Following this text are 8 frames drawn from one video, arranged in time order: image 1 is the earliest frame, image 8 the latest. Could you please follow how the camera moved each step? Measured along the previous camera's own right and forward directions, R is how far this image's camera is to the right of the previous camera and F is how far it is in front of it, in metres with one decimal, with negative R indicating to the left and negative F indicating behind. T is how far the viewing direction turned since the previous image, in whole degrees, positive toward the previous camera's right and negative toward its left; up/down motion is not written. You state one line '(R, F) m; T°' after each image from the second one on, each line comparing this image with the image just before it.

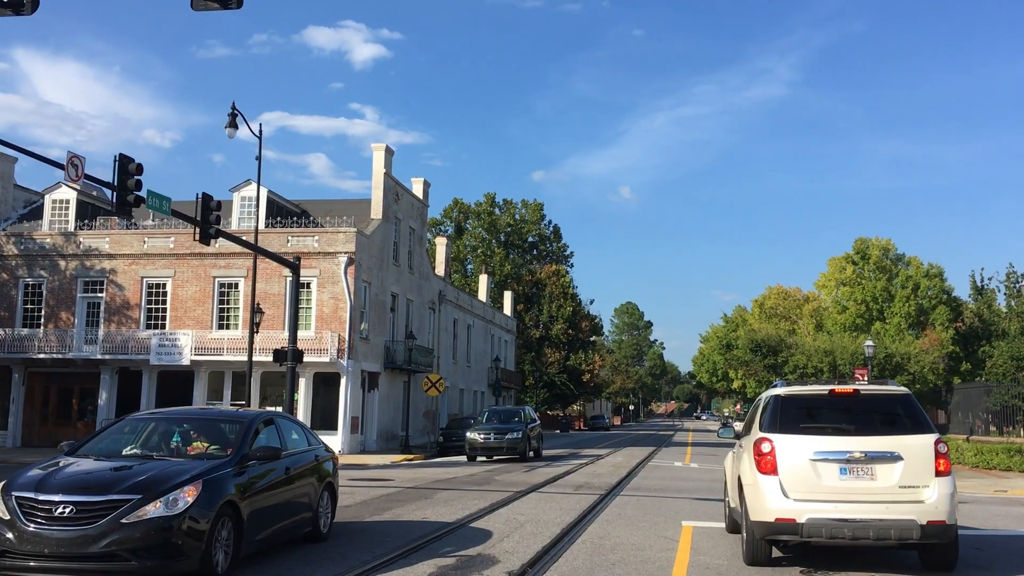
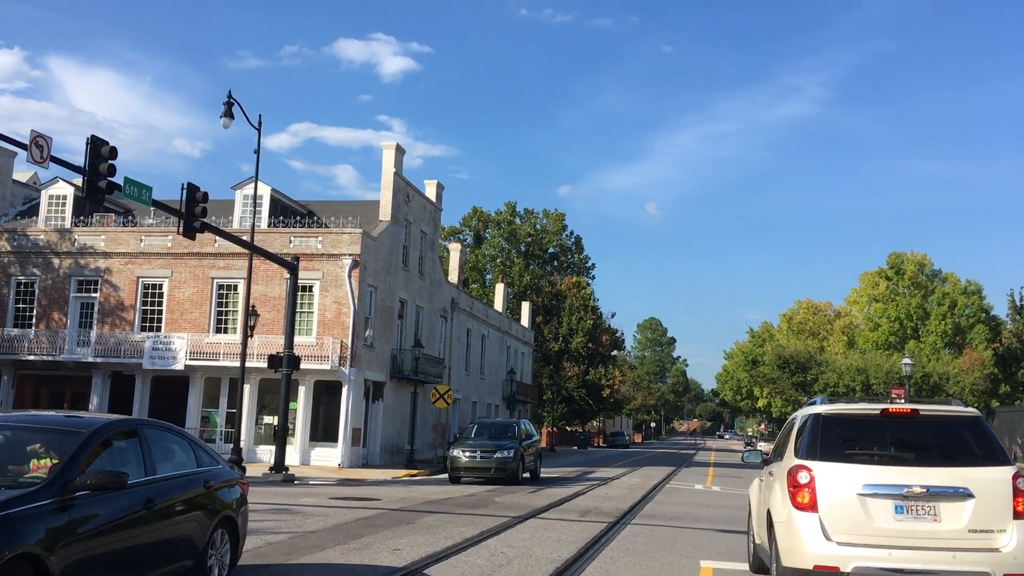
(+0.4, +1.8) m; -2°
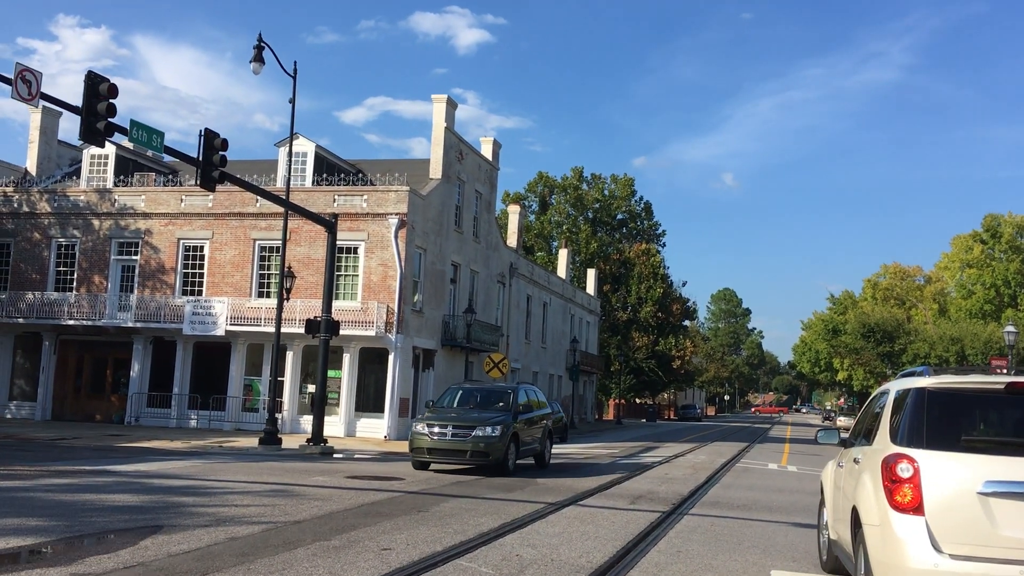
(+0.5, +2.2) m; -5°
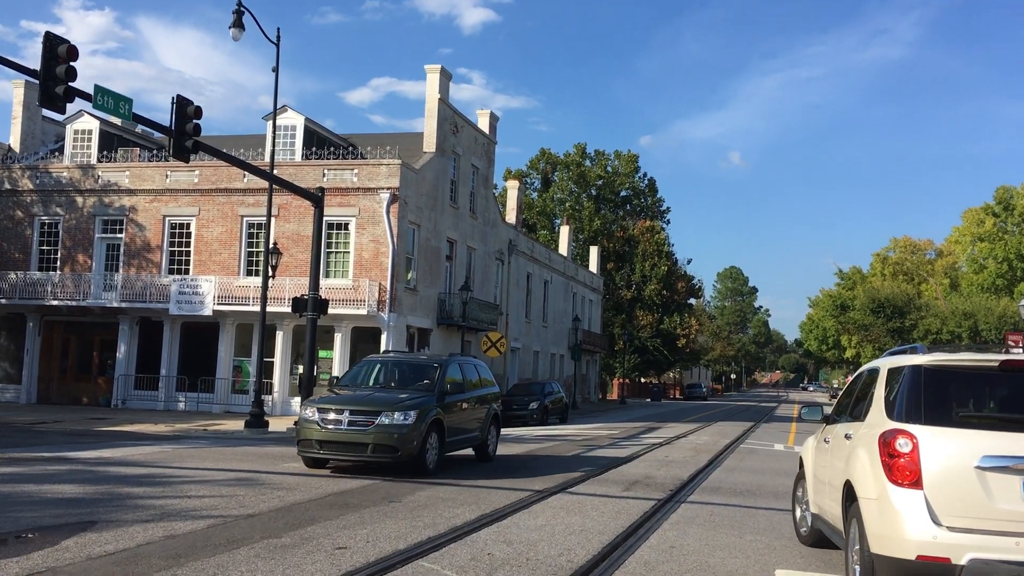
(+0.3, +1.0) m; 0°
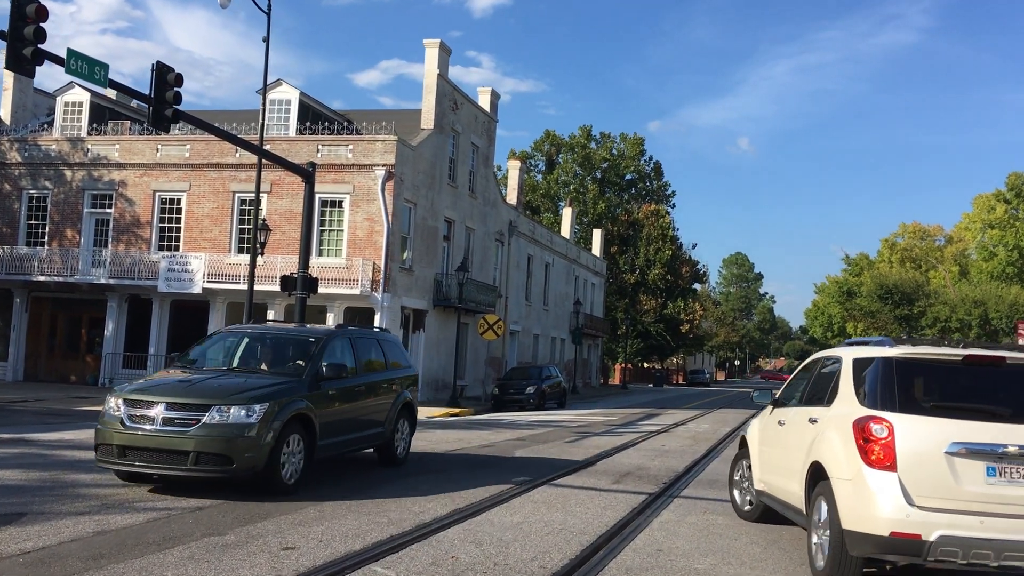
(+0.3, +0.7) m; 0°
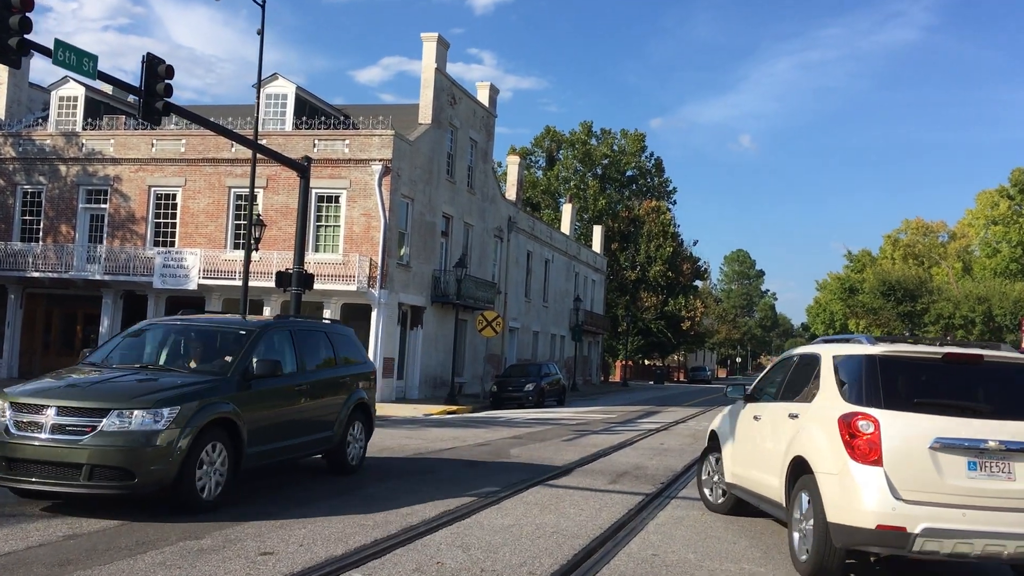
(+0.1, +0.3) m; 0°
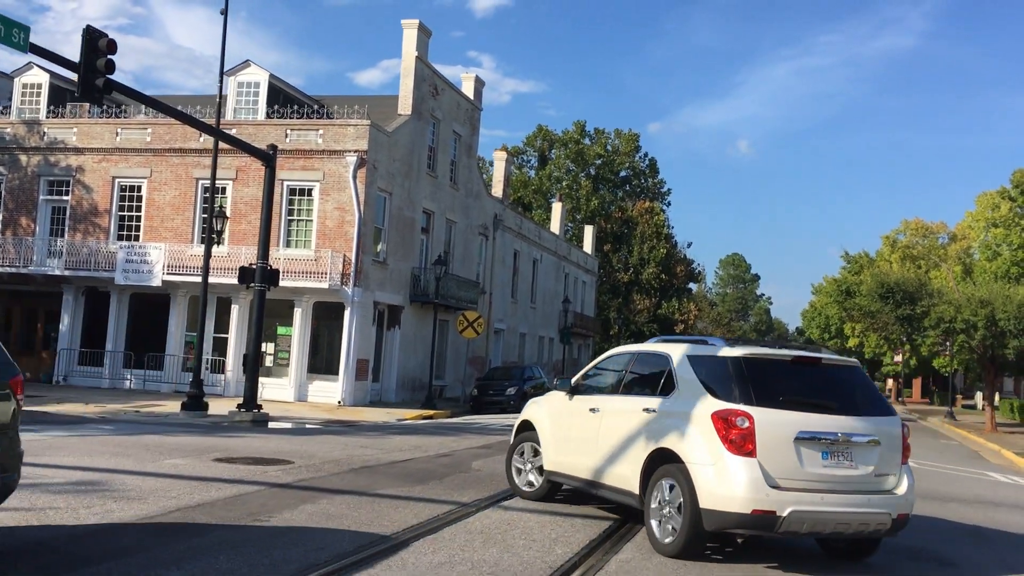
(+0.5, +1.3) m; 0°
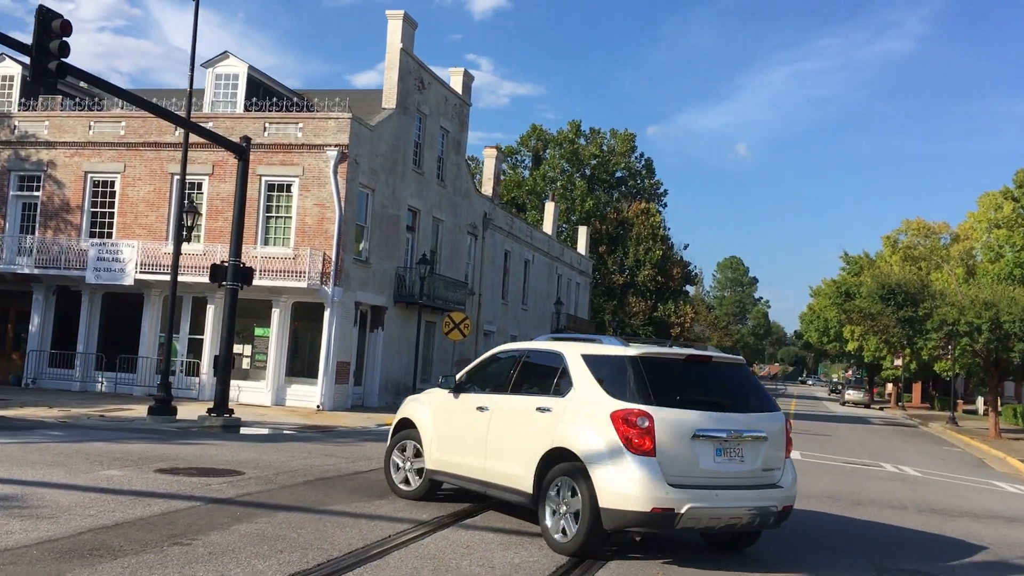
(+0.3, +1.0) m; 0°
